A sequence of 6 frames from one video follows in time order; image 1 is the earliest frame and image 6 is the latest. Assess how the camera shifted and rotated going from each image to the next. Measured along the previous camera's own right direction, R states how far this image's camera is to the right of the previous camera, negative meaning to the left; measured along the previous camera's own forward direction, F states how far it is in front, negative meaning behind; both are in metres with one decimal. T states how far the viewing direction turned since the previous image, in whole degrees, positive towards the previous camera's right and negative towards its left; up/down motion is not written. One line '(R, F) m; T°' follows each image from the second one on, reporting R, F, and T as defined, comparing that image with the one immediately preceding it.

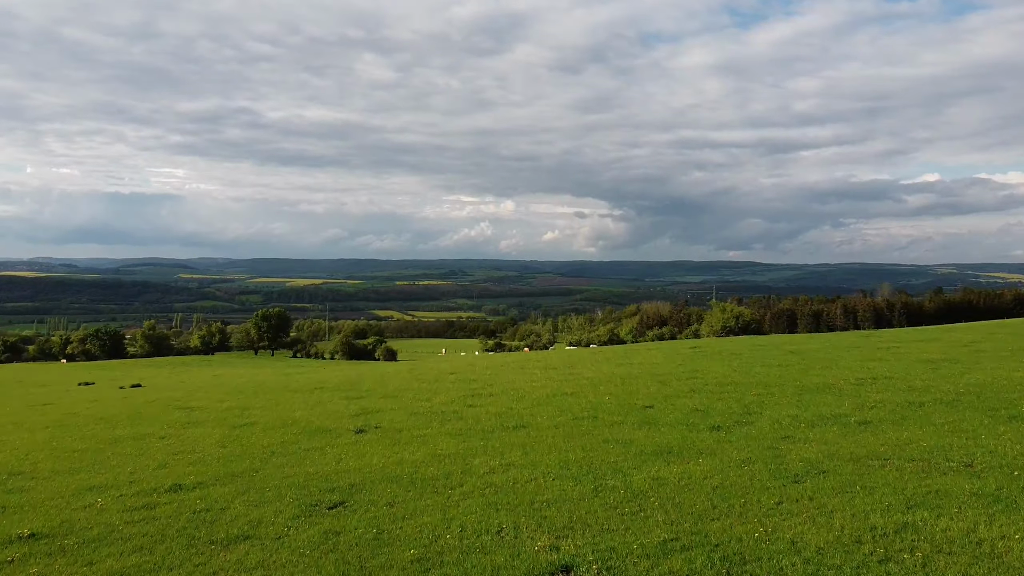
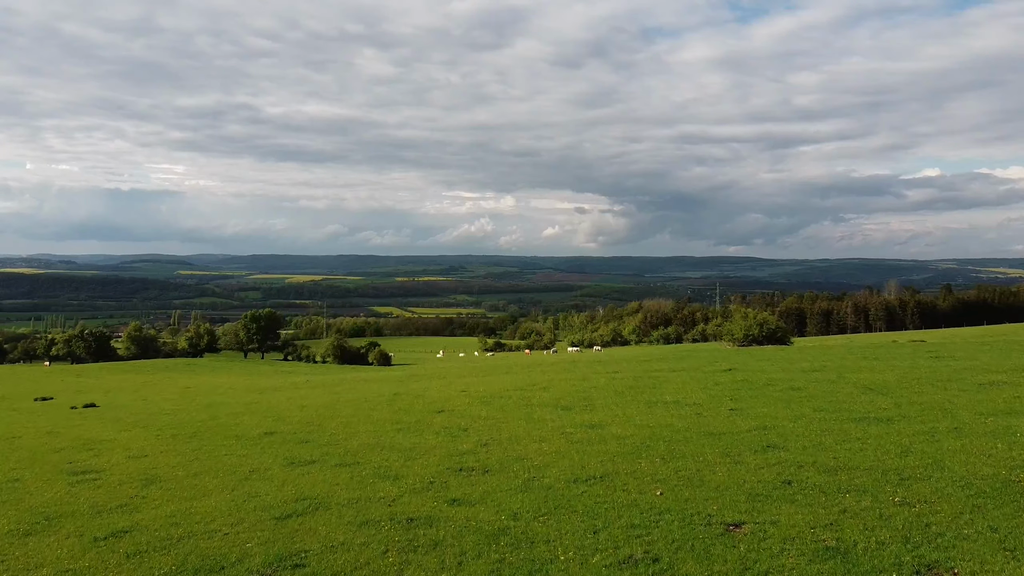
(0.0, +4.2) m; 0°
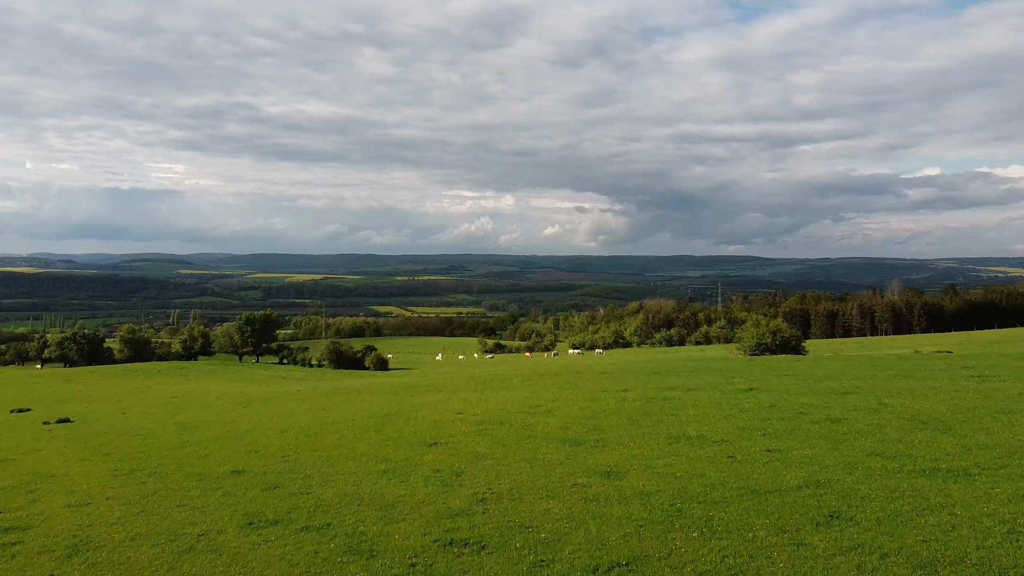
(0.0, +2.0) m; 0°
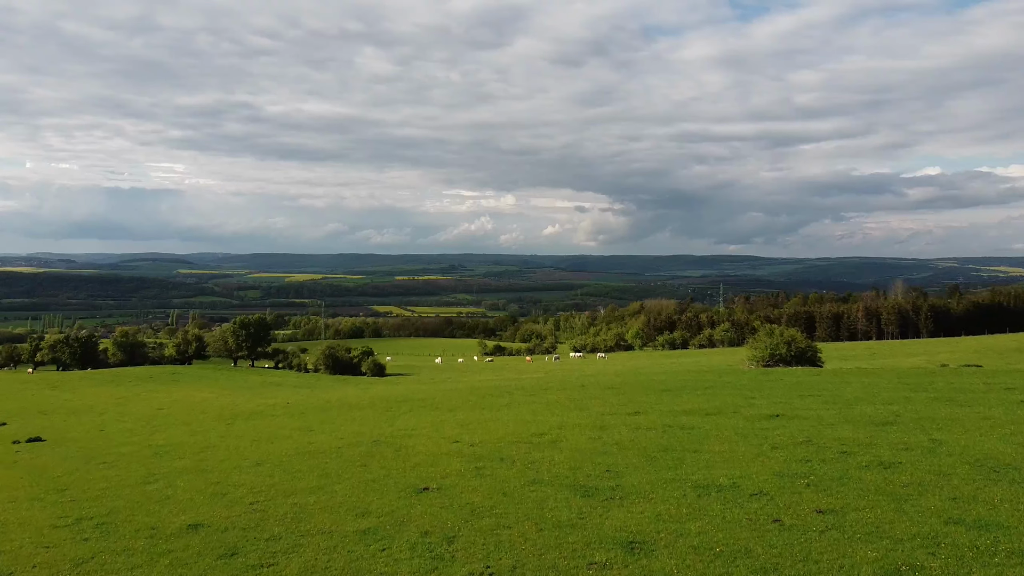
(0.0, +2.0) m; 0°
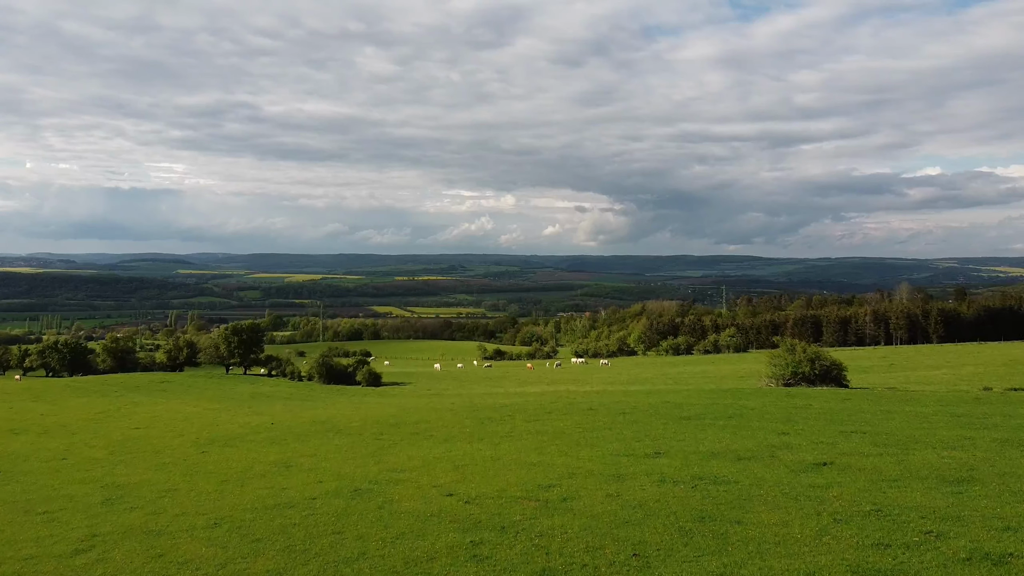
(-0.1, +2.8) m; 0°
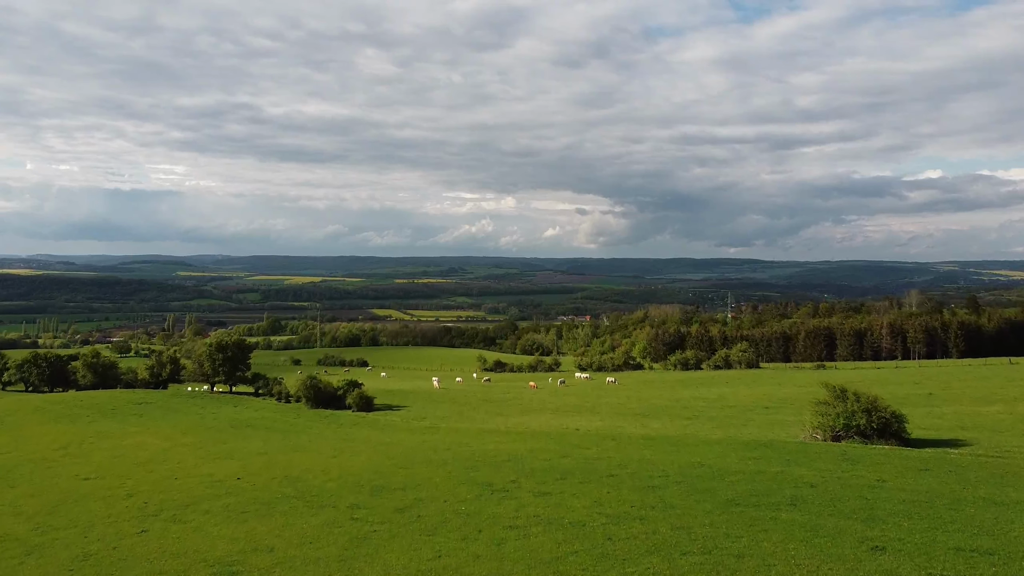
(-0.2, +5.1) m; 0°
